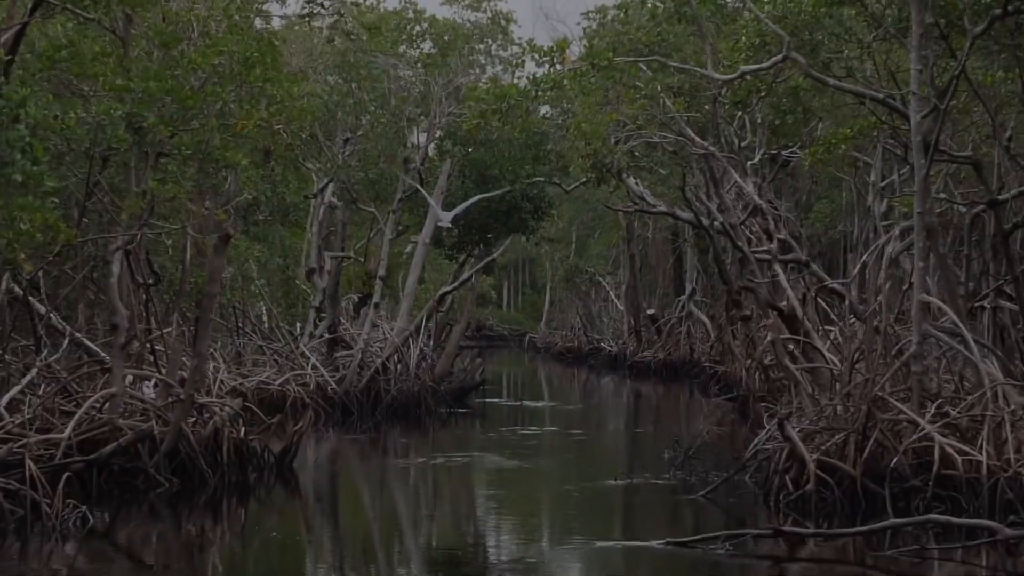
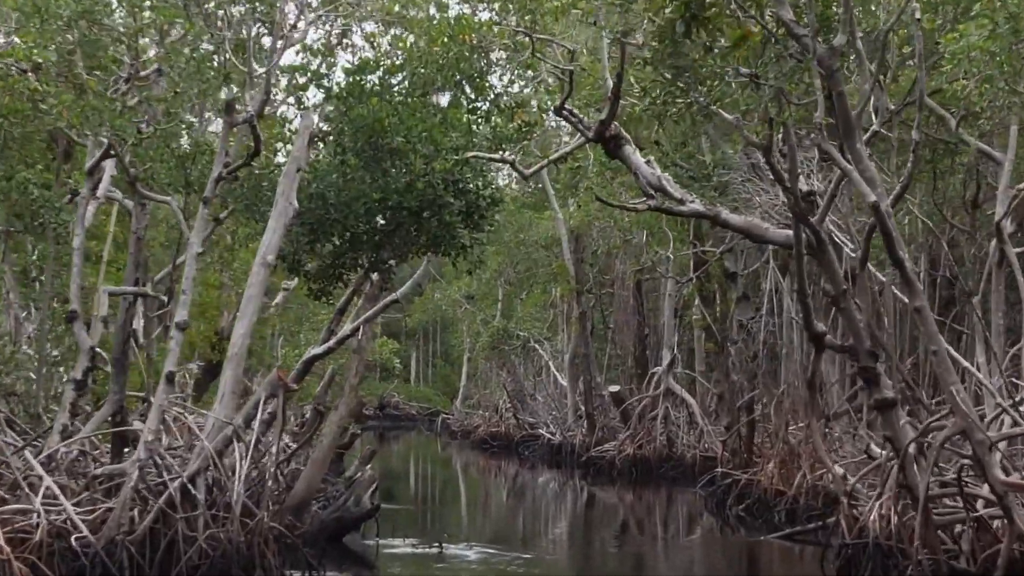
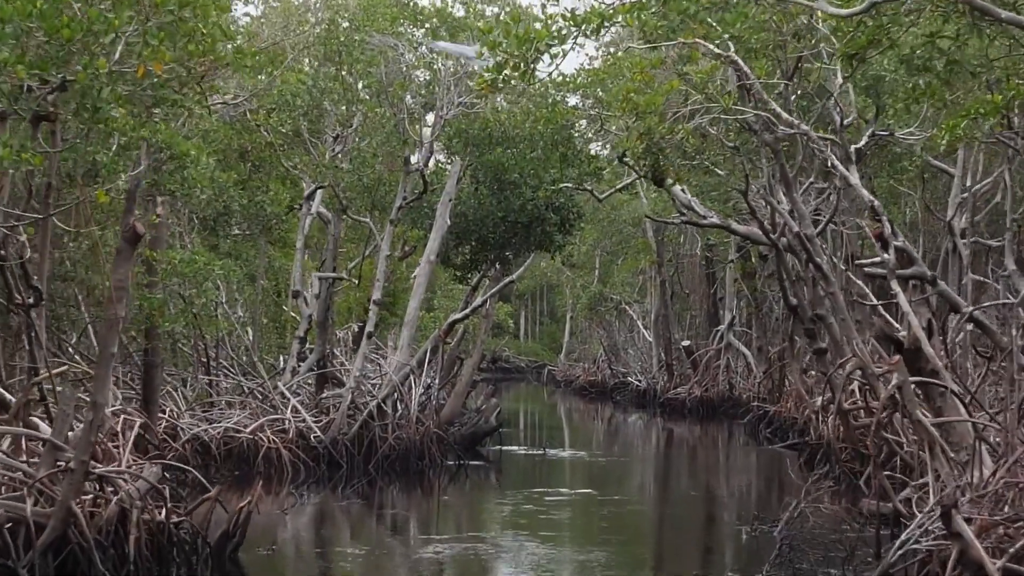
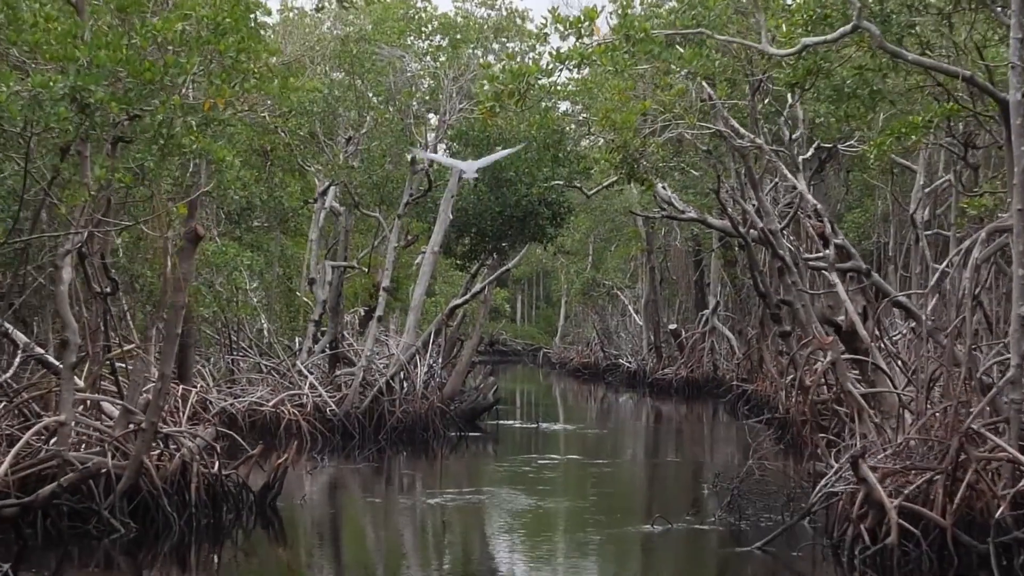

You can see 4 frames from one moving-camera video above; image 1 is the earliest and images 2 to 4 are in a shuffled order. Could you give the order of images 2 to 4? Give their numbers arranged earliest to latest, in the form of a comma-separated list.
4, 3, 2
